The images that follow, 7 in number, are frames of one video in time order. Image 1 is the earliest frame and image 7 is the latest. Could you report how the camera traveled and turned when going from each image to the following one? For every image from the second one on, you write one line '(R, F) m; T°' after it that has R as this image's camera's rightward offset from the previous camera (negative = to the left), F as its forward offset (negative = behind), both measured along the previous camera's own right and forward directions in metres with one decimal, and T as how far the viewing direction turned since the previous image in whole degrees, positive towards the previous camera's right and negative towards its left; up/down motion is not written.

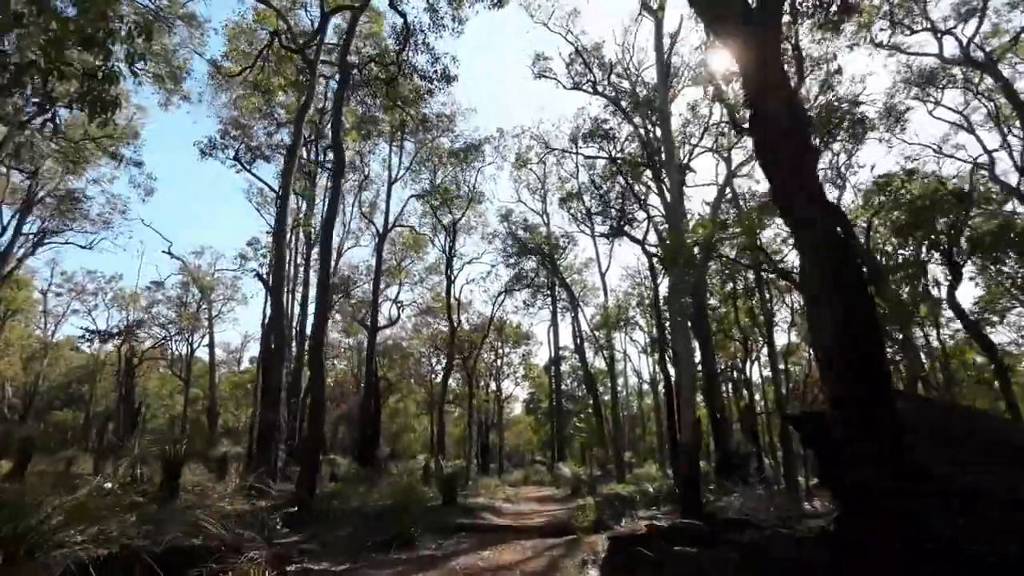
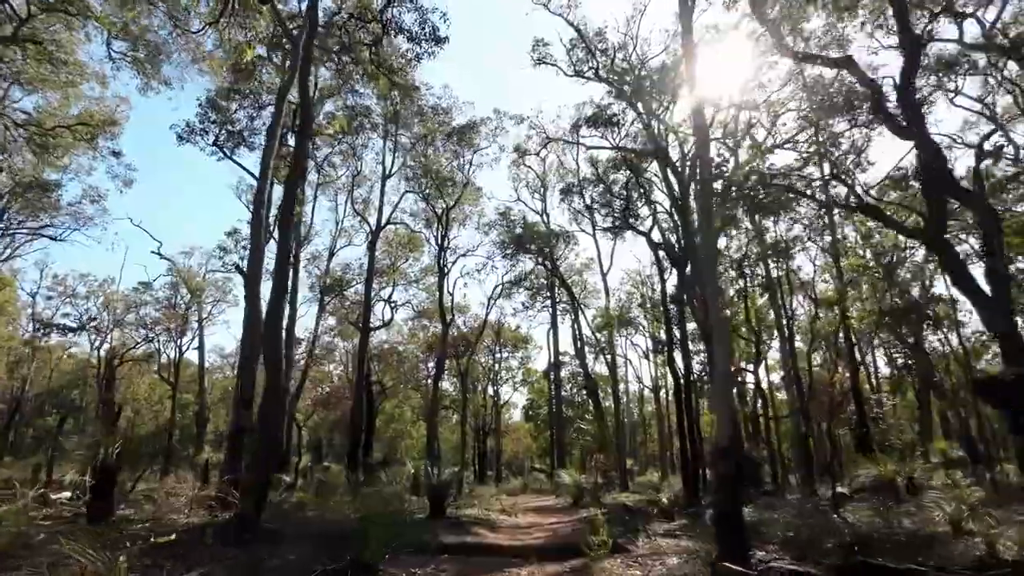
(0.0, +1.1) m; 0°
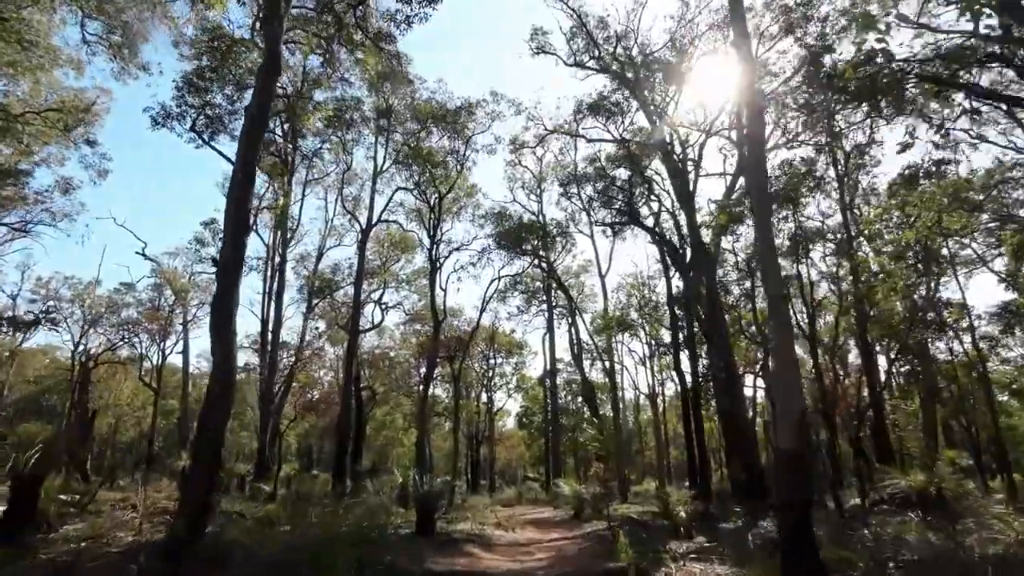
(-0.1, +1.0) m; +1°
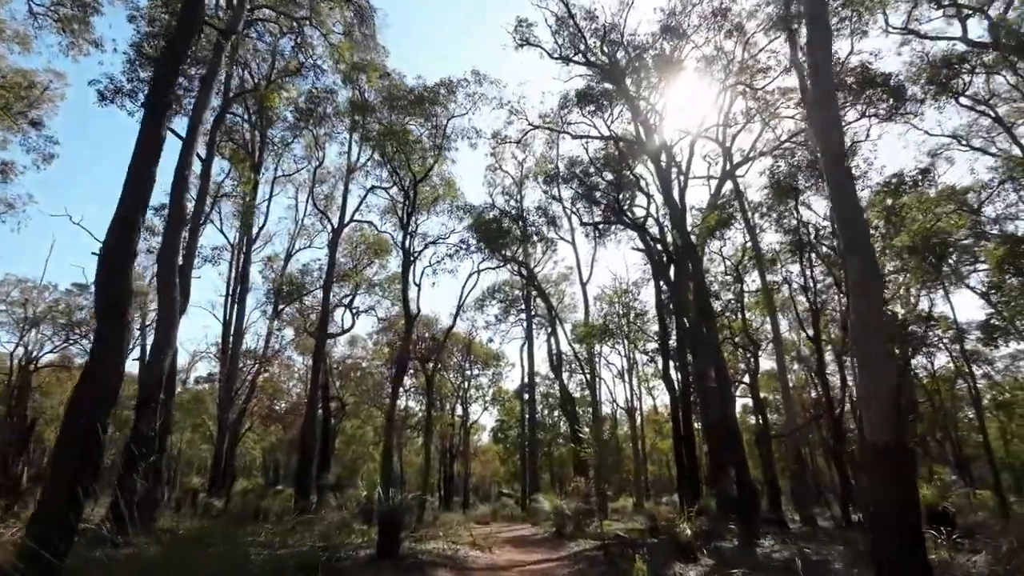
(-0.1, +1.0) m; +2°
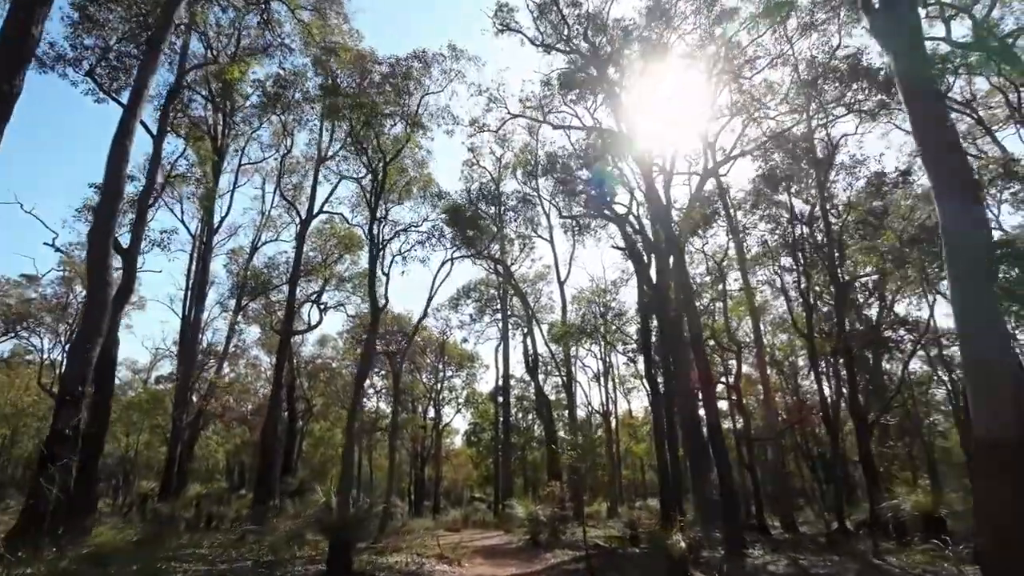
(0.0, +0.8) m; +2°
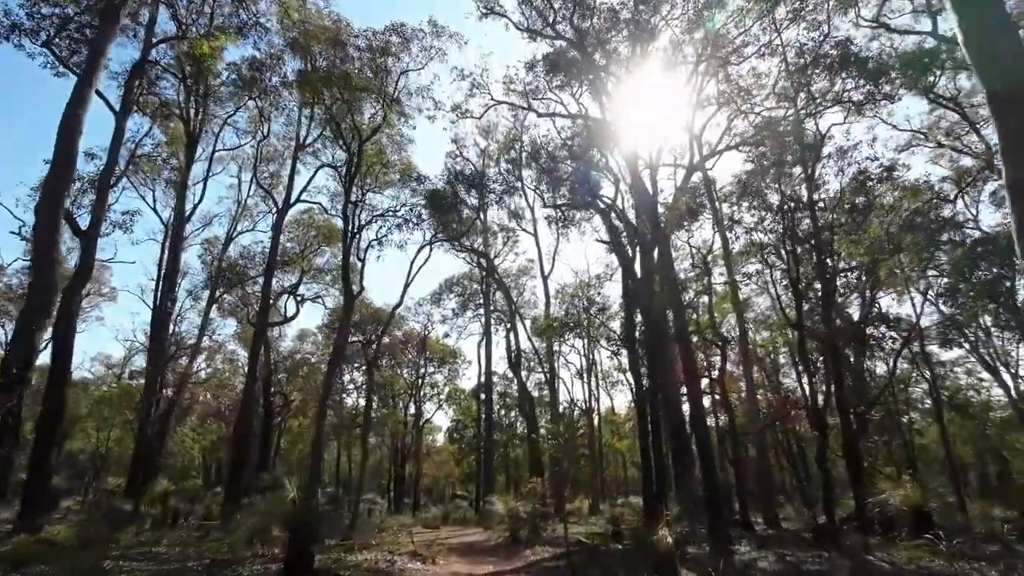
(+0.1, +0.4) m; +2°
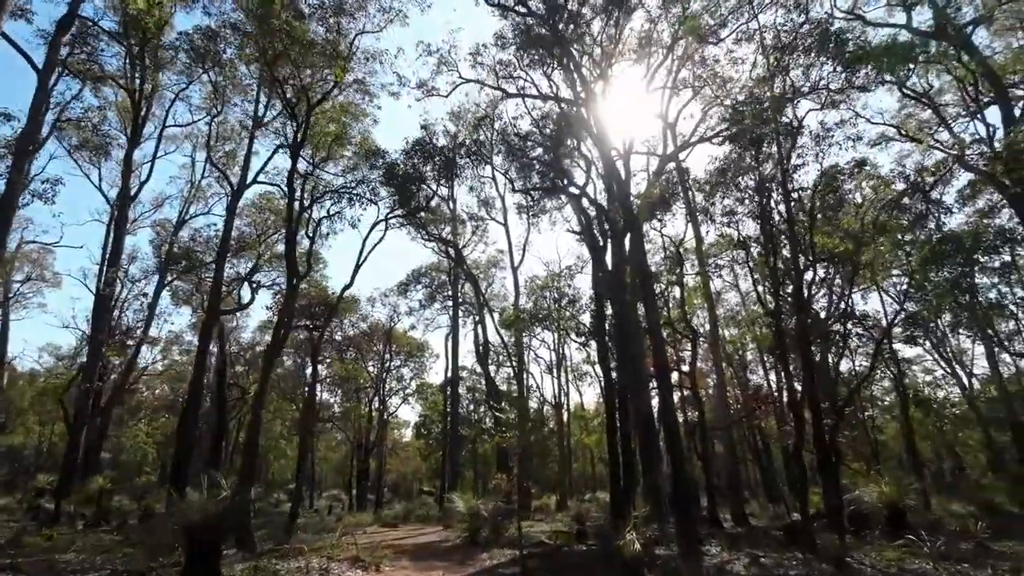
(+0.2, +0.7) m; +3°
